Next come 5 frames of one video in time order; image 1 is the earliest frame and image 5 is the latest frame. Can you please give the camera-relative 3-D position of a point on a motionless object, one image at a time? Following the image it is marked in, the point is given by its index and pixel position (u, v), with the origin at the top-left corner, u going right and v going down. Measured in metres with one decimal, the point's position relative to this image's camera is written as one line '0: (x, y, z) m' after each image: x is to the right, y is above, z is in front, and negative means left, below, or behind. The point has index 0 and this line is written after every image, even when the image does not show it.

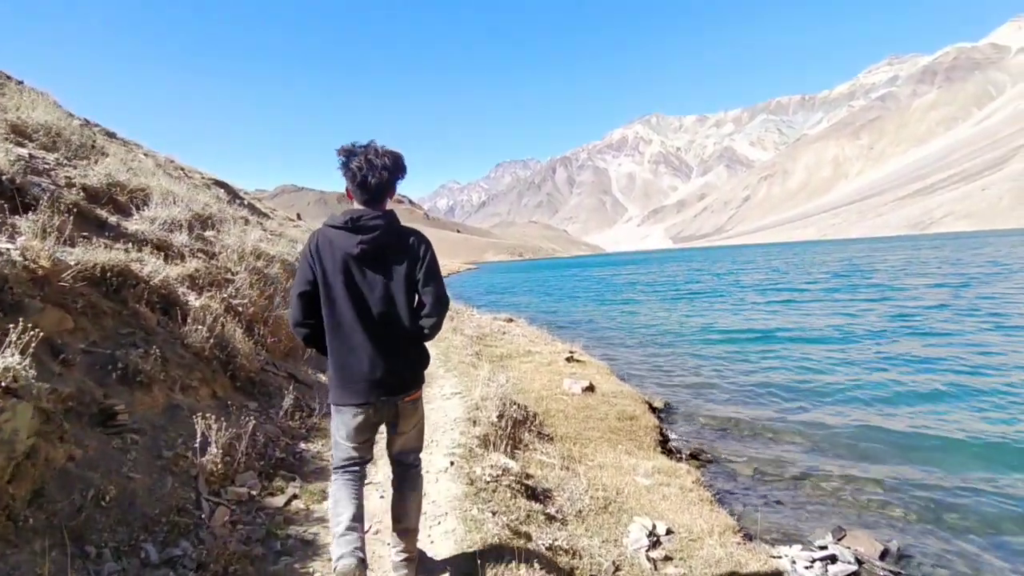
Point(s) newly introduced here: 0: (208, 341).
0: (-3.9, -0.7, +7.4) m
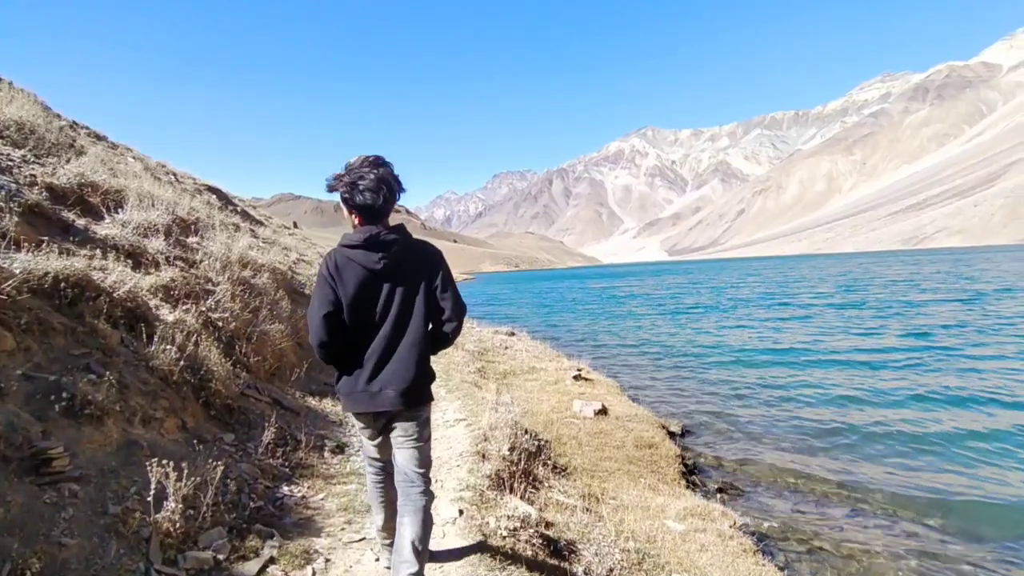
0: (-3.7, -0.8, +6.4) m
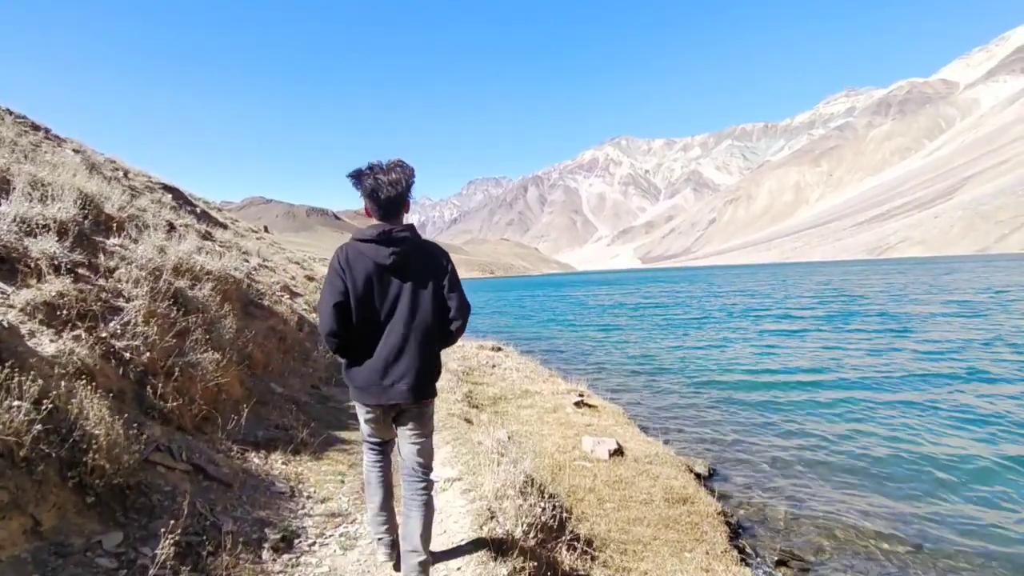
0: (-3.5, -1.0, +4.2) m
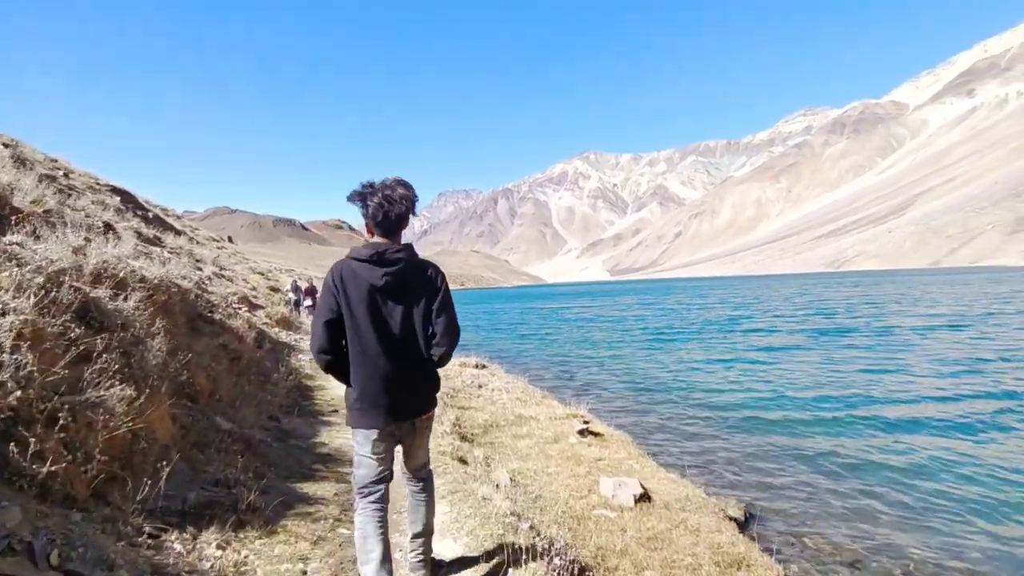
0: (-3.1, -1.0, +2.3) m
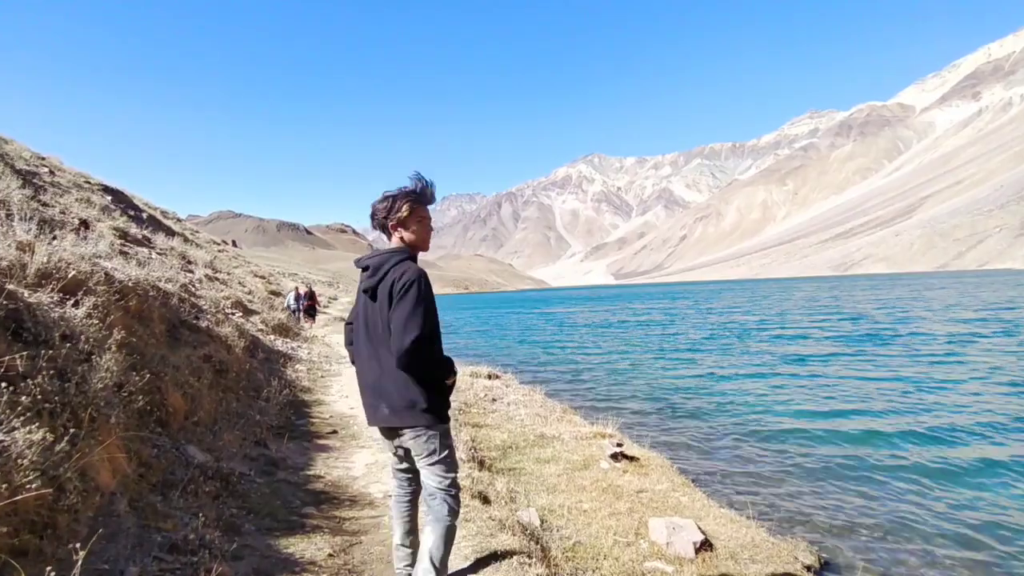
0: (-2.8, -1.0, +0.9) m
